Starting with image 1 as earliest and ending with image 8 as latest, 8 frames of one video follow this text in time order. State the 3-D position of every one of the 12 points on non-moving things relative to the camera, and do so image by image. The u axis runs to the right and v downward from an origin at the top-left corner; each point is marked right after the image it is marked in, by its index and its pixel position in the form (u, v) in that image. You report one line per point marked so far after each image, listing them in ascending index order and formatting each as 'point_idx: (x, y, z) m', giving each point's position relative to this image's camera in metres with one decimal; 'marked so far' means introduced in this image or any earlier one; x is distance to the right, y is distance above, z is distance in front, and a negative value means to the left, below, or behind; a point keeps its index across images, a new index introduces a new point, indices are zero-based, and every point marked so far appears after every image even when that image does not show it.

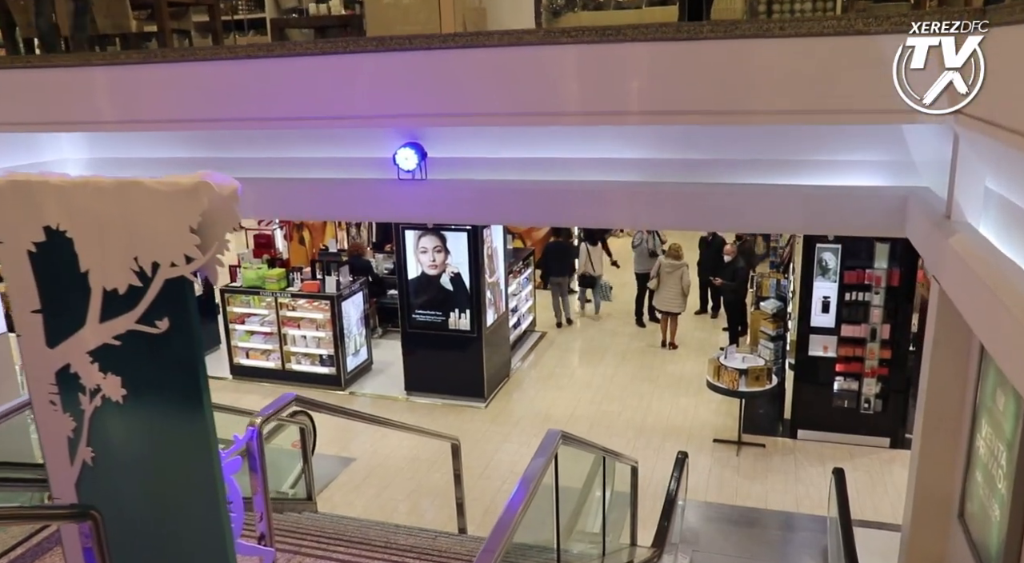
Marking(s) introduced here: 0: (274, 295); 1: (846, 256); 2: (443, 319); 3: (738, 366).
0: (-2.8, -0.2, +9.4) m
1: (+3.1, +0.2, +7.4) m
2: (-0.8, -0.4, +8.9) m
3: (+2.2, -0.8, +7.5) m
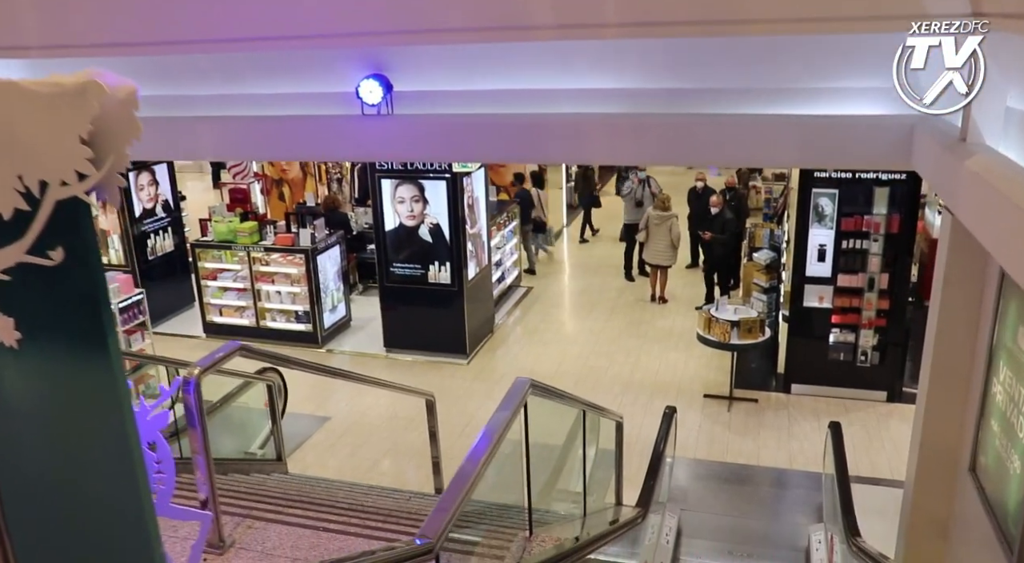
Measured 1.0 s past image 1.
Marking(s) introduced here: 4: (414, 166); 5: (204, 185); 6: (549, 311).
0: (-3.0, +0.4, +9.0) m
1: (+2.9, +0.7, +7.0) m
2: (-1.0, +0.1, +8.5) m
3: (+2.0, -0.3, +7.1) m
4: (-1.0, +1.2, +8.1) m
5: (-7.4, +2.3, +18.9) m
6: (+0.5, -0.4, +10.0) m
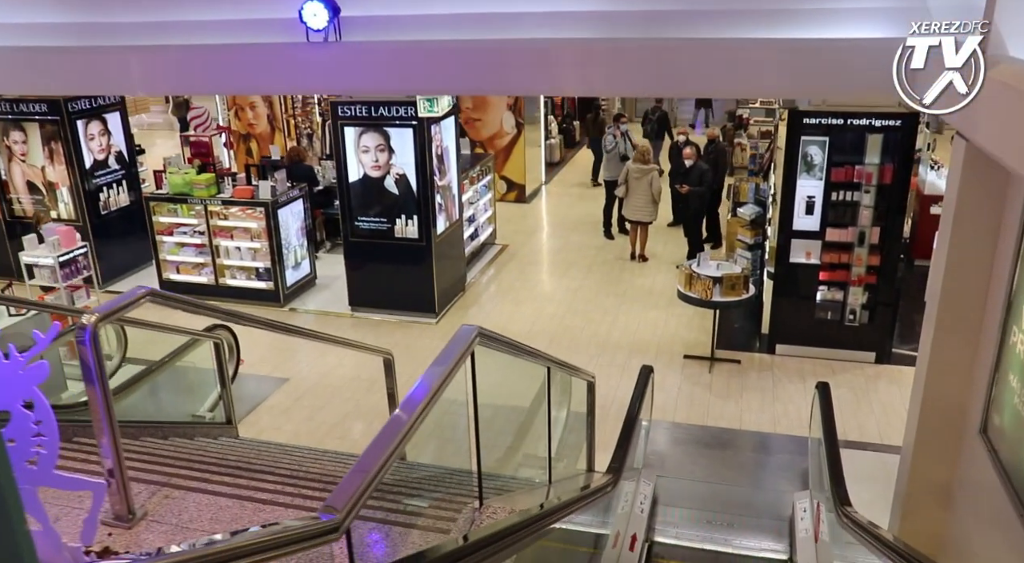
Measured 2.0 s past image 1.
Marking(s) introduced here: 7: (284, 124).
0: (-3.3, +0.9, +8.4) m
1: (+2.7, +1.1, +6.6) m
2: (-1.3, +0.6, +8.1) m
3: (+1.7, +0.1, +6.7) m
4: (-1.3, +1.6, +7.6) m
5: (-7.9, +3.2, +18.2) m
6: (+0.2, +0.2, +9.5) m
7: (-3.8, +2.6, +13.0) m
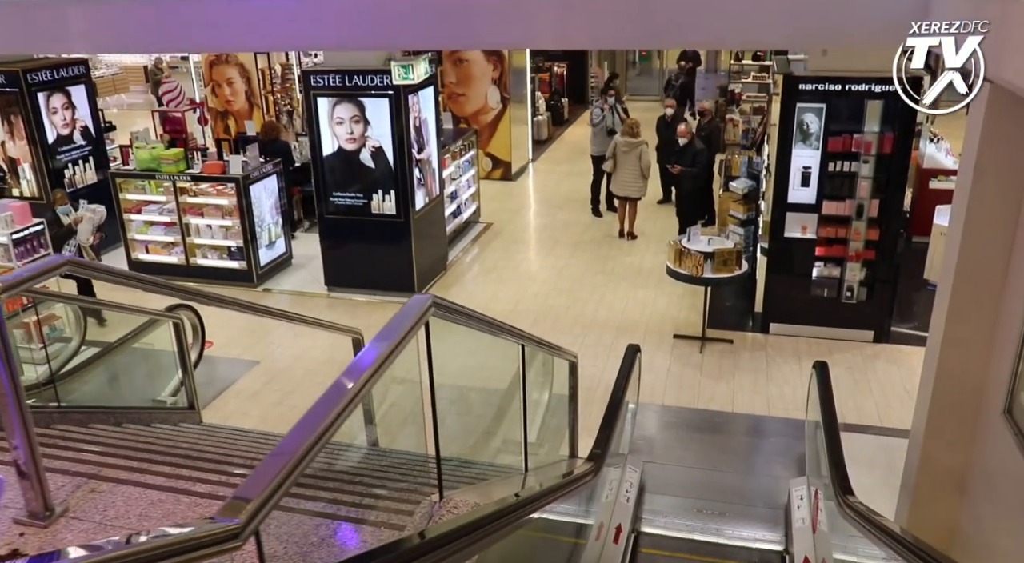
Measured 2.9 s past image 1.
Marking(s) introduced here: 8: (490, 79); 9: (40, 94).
0: (-3.5, +1.1, +8.0) m
1: (+2.5, +1.3, +6.2) m
2: (-1.4, +0.8, +7.7) m
3: (+1.6, +0.3, +6.4) m
4: (-1.5, +1.8, +7.2) m
5: (-8.2, +3.6, +17.7) m
6: (0.0, +0.4, +9.2) m
7: (-4.0, +2.9, +12.6) m
8: (-0.3, +3.0, +11.5) m
9: (-5.1, +2.0, +8.4) m
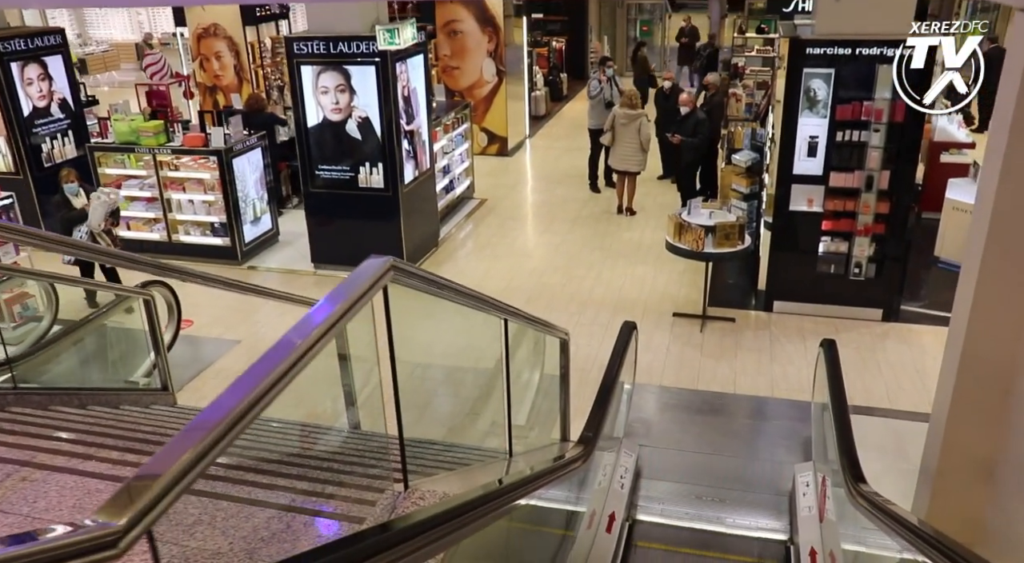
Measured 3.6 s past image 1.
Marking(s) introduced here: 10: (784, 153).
0: (-3.6, +1.3, +7.7) m
1: (+2.5, +1.5, +5.9) m
2: (-1.5, +1.0, +7.4) m
3: (+1.5, +0.5, +6.1) m
4: (-1.5, +2.0, +6.9) m
5: (-8.2, +4.0, +17.4) m
6: (-0.1, +0.7, +8.9) m
7: (-4.0, +3.2, +12.2) m
8: (-0.4, +3.3, +11.2) m
9: (-5.1, +2.2, +8.1) m
10: (+2.1, +1.0, +6.2) m
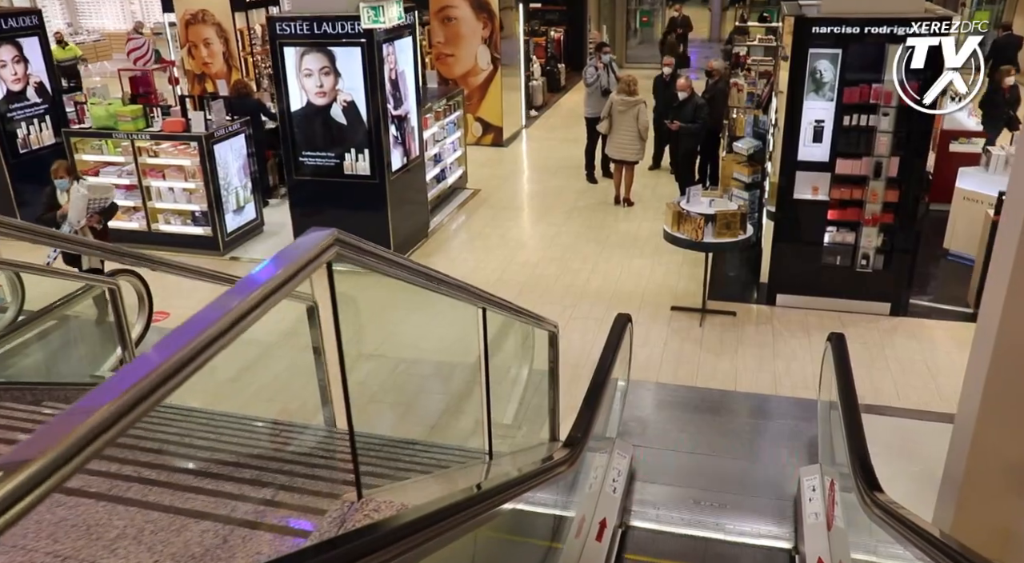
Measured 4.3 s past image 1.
0: (-3.6, +1.4, +7.4) m
1: (+2.4, +1.5, +5.6) m
2: (-1.6, +1.1, +7.1) m
3: (+1.4, +0.5, +5.8) m
4: (-1.6, +2.1, +6.6) m
5: (-8.3, +4.2, +17.0) m
6: (-0.2, +0.7, +8.6) m
7: (-4.1, +3.3, +11.9) m
8: (-0.5, +3.4, +10.8) m
9: (-5.2, +2.3, +7.8) m
10: (+2.1, +1.1, +5.9) m
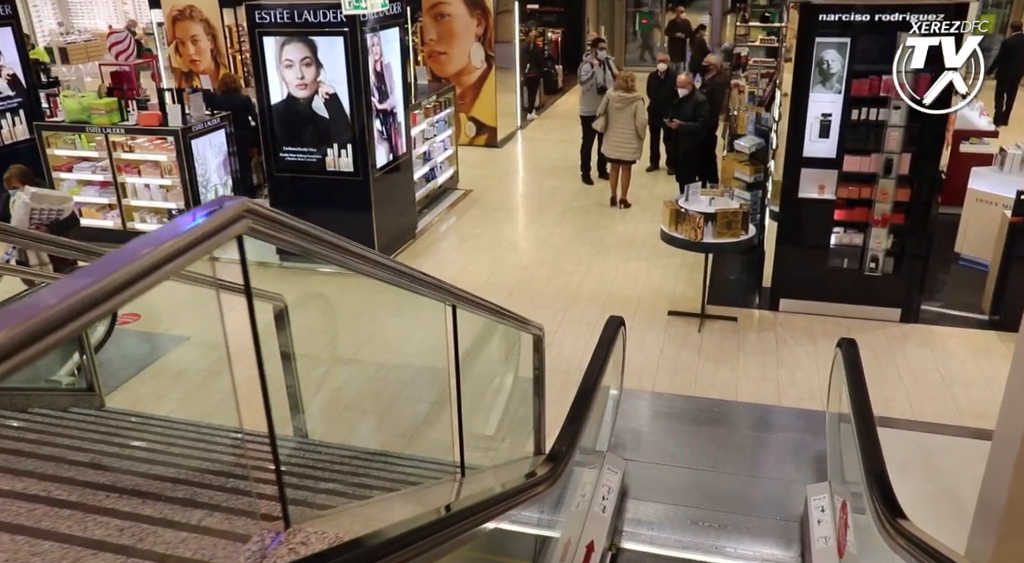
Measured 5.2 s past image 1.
0: (-3.7, +1.4, +7.1) m
1: (+2.3, +1.5, +5.3) m
2: (-1.7, +1.1, +6.8) m
3: (+1.3, +0.5, +5.5) m
4: (-1.7, +2.1, +6.2) m
5: (-8.4, +4.1, +16.7) m
6: (-0.2, +0.7, +8.3) m
7: (-4.2, +3.3, +11.6) m
8: (-0.5, +3.3, +10.5) m
9: (-5.3, +2.3, +7.4) m
10: (+2.0, +1.0, +5.5) m
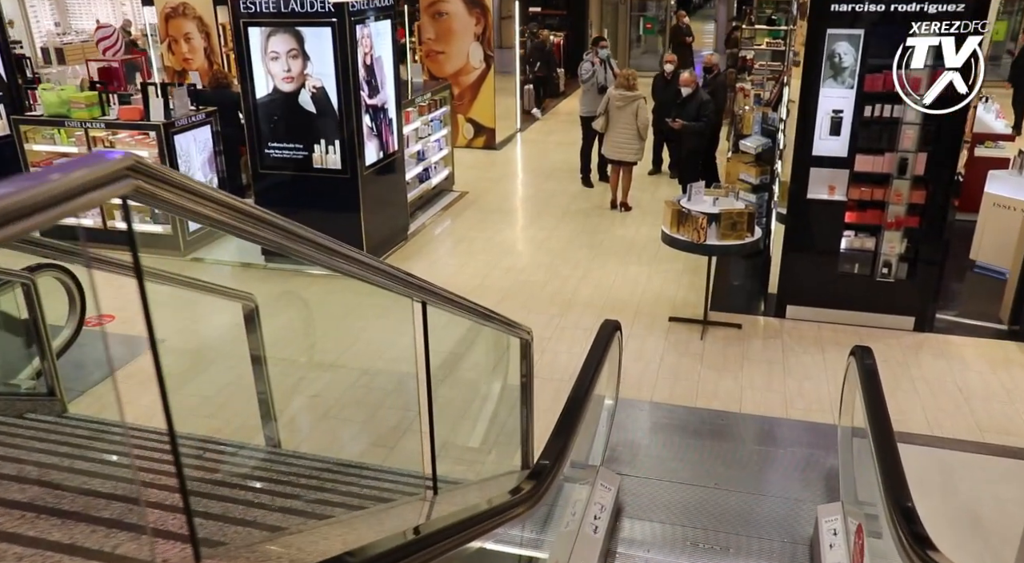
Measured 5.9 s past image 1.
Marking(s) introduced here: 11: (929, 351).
0: (-3.8, +1.4, +6.9) m
1: (+2.3, +1.5, +5.0) m
2: (-1.7, +1.0, +6.5) m
3: (+1.3, +0.5, +5.2) m
4: (-1.7, +2.1, +6.0) m
5: (-8.3, +4.0, +16.5) m
6: (-0.3, +0.6, +8.0) m
7: (-4.2, +3.2, +11.4) m
8: (-0.5, +3.2, +10.3) m
9: (-5.3, +2.3, +7.2) m
10: (+1.9, +1.0, +5.3) m
11: (+2.8, -0.5, +5.2) m
